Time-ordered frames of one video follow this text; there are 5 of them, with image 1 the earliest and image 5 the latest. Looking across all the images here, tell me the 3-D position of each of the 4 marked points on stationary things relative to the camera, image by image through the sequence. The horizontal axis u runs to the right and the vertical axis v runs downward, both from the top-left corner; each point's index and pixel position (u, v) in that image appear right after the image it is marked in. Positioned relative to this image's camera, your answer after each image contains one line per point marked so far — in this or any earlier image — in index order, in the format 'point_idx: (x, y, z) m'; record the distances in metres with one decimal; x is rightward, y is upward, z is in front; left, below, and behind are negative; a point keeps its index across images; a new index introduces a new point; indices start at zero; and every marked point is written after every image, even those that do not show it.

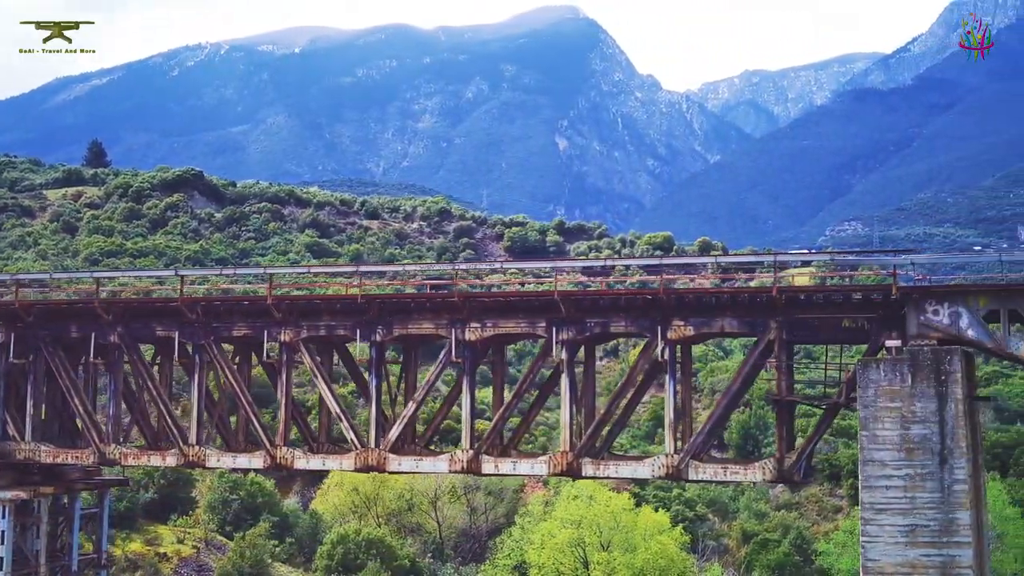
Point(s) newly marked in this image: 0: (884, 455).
0: (+5.5, -2.4, +17.2) m
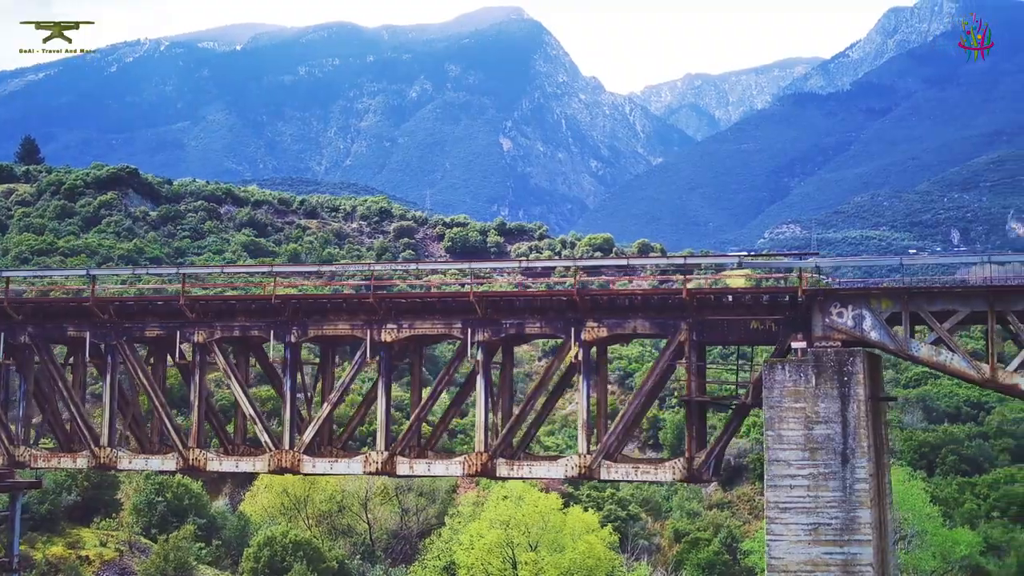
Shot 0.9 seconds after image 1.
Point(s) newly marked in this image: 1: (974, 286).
0: (+4.1, -2.5, +17.5) m
1: (+6.9, 0.0, +17.5) m
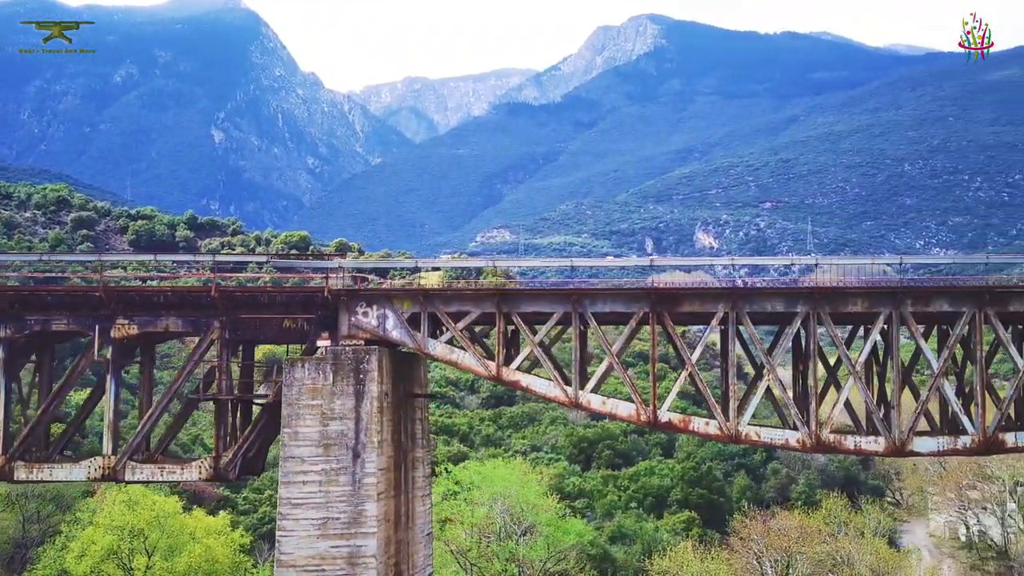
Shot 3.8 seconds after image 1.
0: (-3.2, -2.5, +17.8) m
1: (-0.4, 0.0, +18.5) m
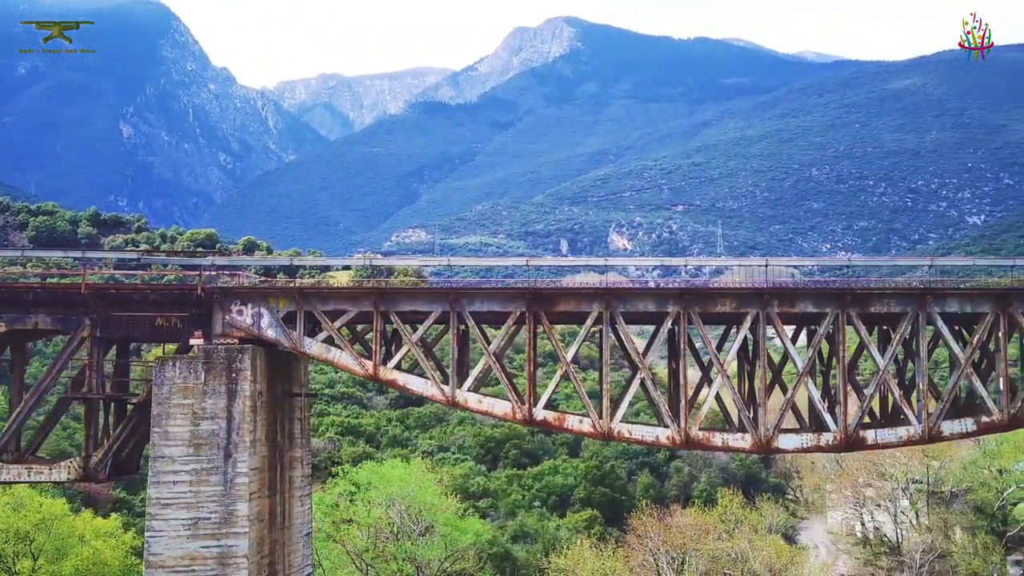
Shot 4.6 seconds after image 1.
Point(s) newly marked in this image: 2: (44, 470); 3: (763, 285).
0: (-5.1, -2.4, +17.5) m
1: (-2.4, 0.0, +18.5) m
2: (-7.4, -2.9, +18.4) m
3: (+4.0, 0.0, +18.6) m
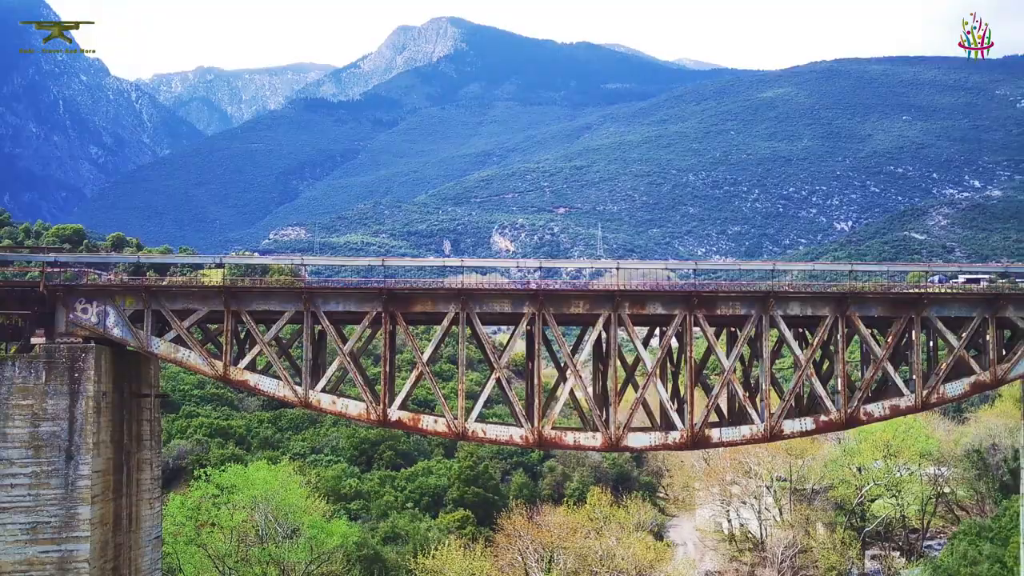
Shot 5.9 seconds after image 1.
0: (-7.3, -2.4, +17.0) m
1: (-4.7, 0.0, +18.2) m
2: (-9.6, -2.8, +17.6) m
3: (+1.7, 0.0, +18.9) m
